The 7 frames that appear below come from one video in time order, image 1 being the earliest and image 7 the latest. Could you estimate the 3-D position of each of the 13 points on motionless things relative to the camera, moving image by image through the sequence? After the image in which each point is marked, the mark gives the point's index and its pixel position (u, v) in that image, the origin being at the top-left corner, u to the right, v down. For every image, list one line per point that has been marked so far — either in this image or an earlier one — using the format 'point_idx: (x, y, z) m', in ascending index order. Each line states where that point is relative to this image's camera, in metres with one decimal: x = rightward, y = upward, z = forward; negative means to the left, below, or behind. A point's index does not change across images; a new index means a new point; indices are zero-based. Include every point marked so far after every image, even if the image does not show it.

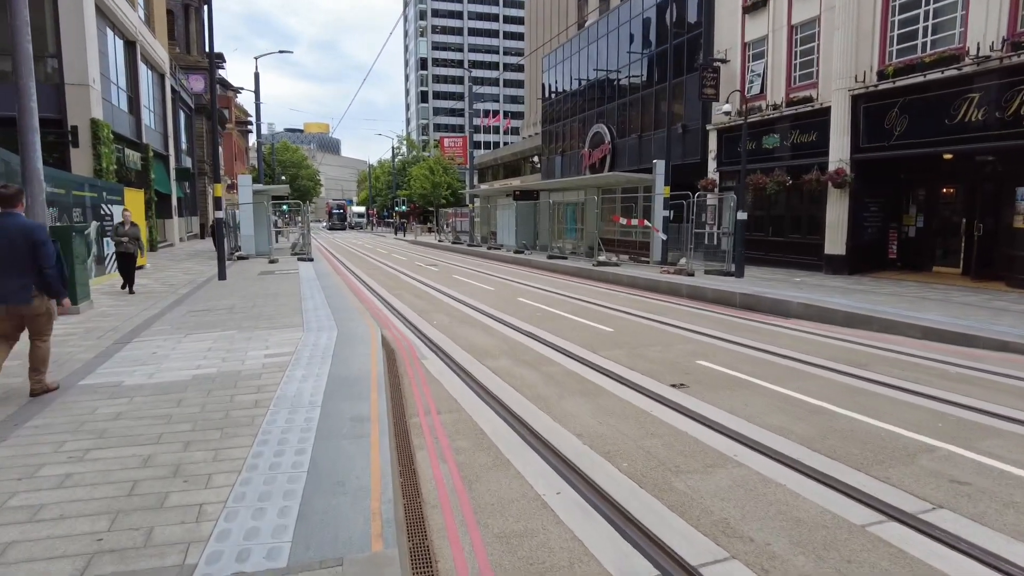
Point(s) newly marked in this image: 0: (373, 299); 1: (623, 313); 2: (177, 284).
0: (-2.7, -0.2, +12.4) m
1: (+1.9, -0.5, +10.8) m
2: (-7.6, +0.1, +14.7) m
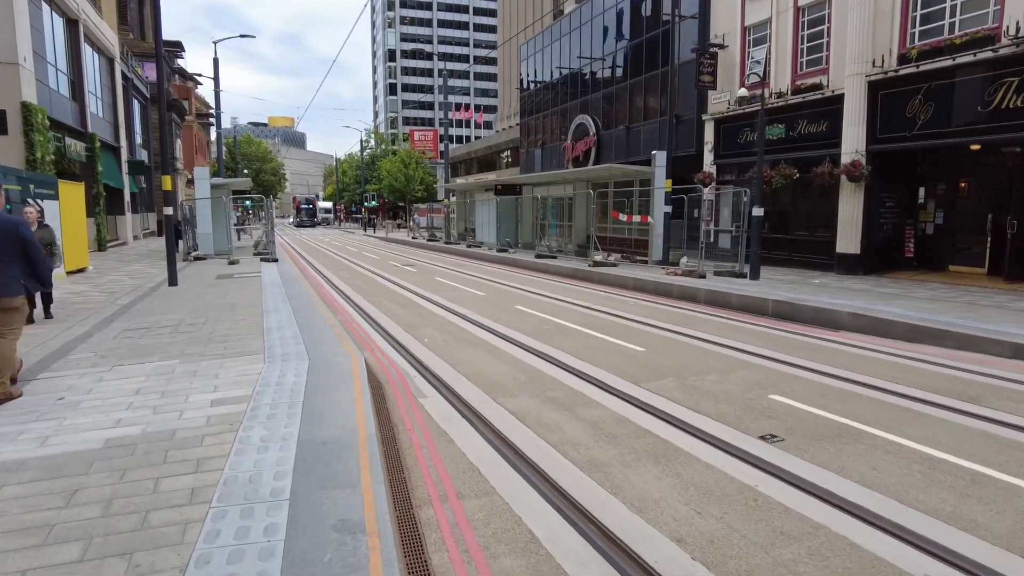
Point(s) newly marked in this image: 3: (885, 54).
0: (-2.7, -0.4, +10.7) m
1: (+2.0, -0.6, +9.2) m
2: (-7.7, -0.1, +12.7) m
3: (+8.8, +5.5, +15.4) m
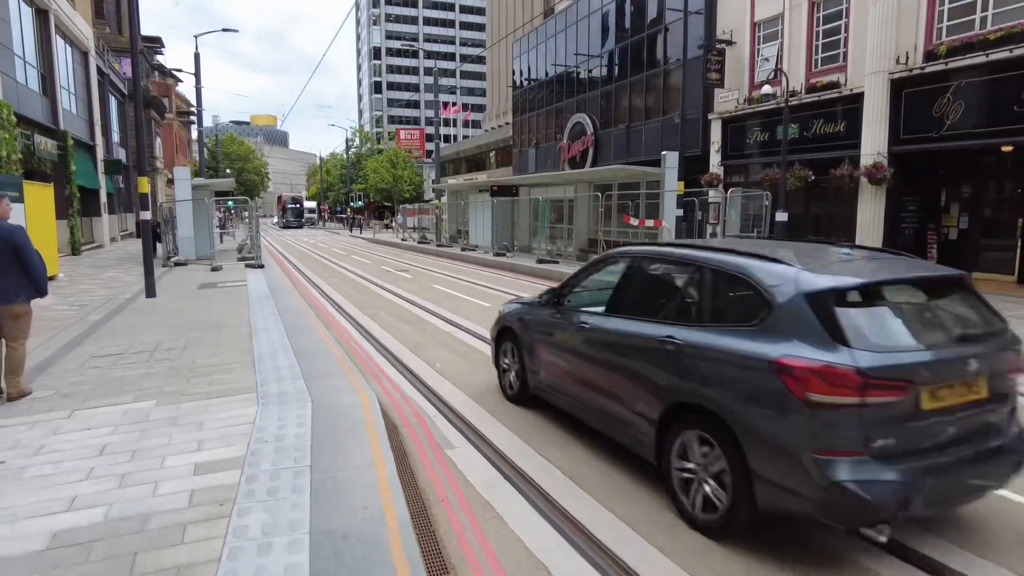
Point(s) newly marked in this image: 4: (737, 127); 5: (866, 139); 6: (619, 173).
0: (-2.5, -0.6, +9.6) m
1: (+2.2, -0.8, +8.3) m
2: (-7.5, -0.3, +11.6) m
3: (+8.9, +5.3, +14.6) m
4: (+6.7, +4.8, +19.5) m
5: (+8.4, +3.5, +15.5) m
6: (+3.1, +3.3, +18.6) m
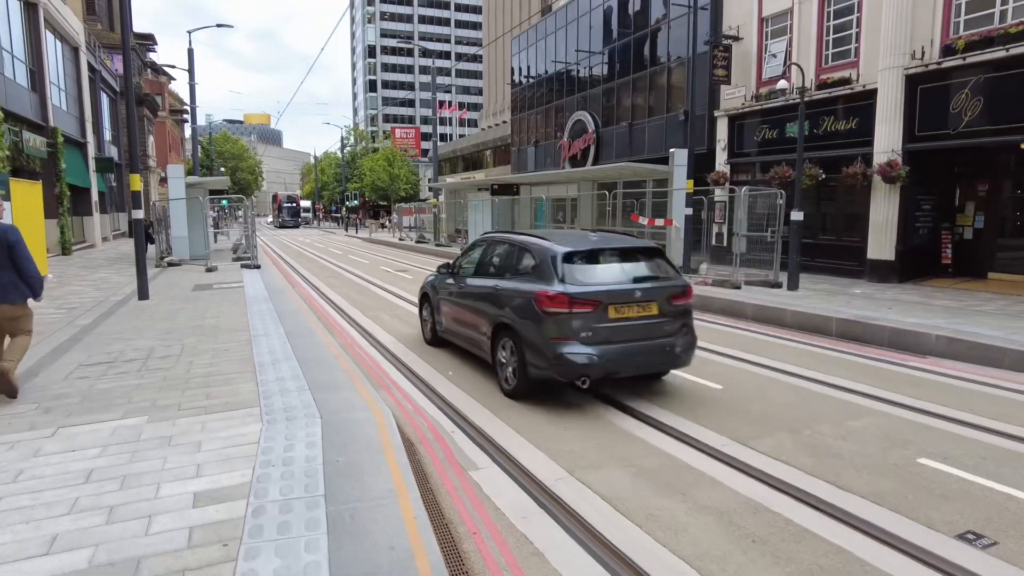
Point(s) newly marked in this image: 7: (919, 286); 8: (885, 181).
0: (-2.3, -0.6, +9.2) m
1: (+2.4, -0.8, +7.9) m
2: (-7.4, -0.3, +11.1) m
3: (+9.0, +5.3, +14.2) m
4: (+6.8, +4.8, +19.2) m
5: (+8.5, +3.5, +15.1) m
6: (+3.2, +3.3, +18.2) m
7: (+9.3, +0.1, +14.9) m
8: (+8.5, +2.4, +14.8) m
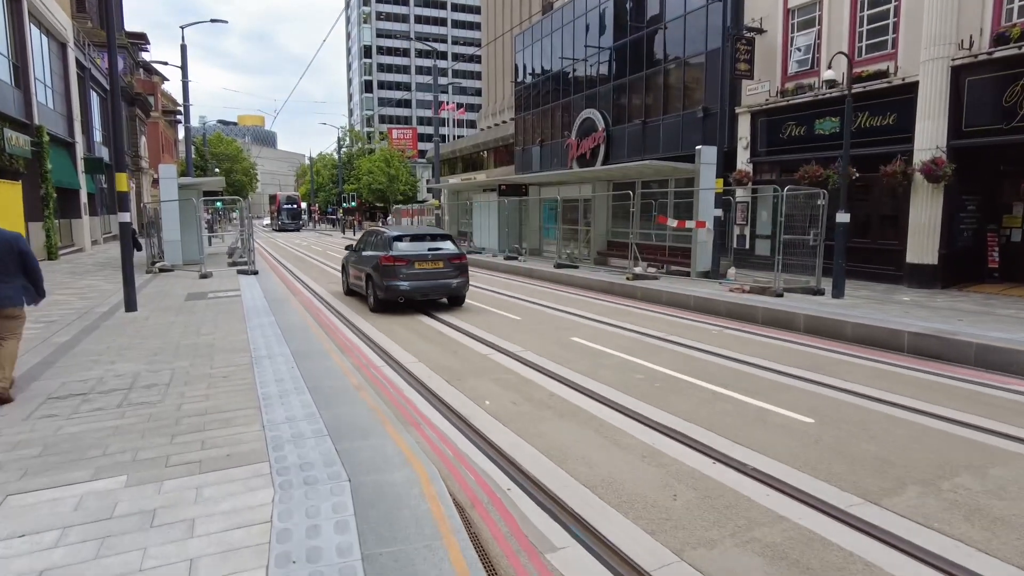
0: (-1.9, -0.8, +8.1) m
1: (+2.9, -1.0, +6.9) m
2: (-7.0, -0.5, +10.0) m
3: (+9.4, +5.2, +13.3) m
4: (+7.2, +4.7, +18.2) m
5: (+8.9, +3.4, +14.1) m
6: (+3.5, +3.1, +17.2) m
7: (+9.7, -0.1, +14.0) m
8: (+8.8, +2.3, +13.8) m
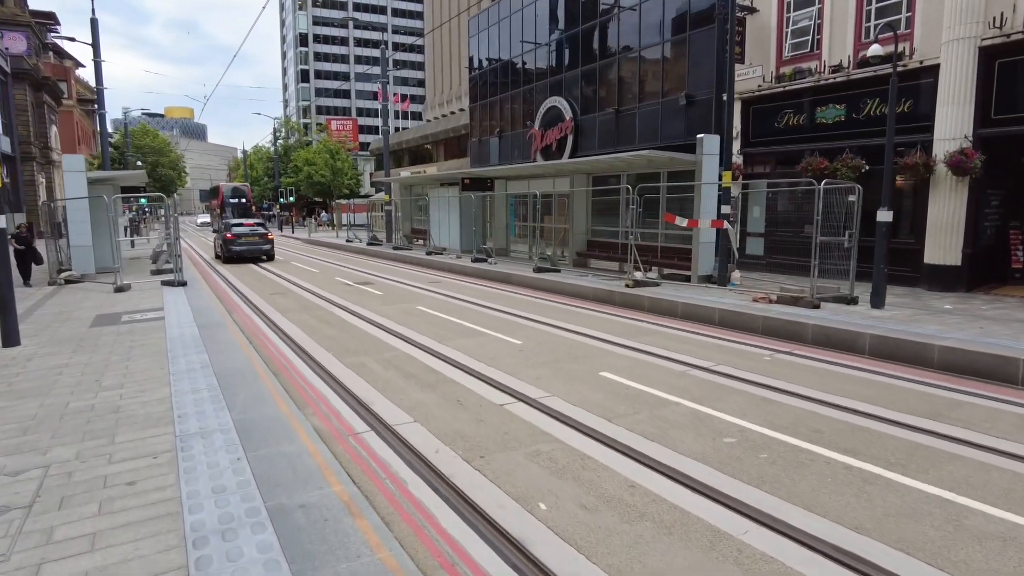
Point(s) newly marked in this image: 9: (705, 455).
0: (-1.6, -1.1, +5.9) m
1: (+3.2, -1.2, +5.1) m
2: (-6.9, -0.8, +7.3) m
3: (+9.1, +5.1, +12.0) m
4: (+6.4, +4.6, +16.7) m
5: (+8.5, +3.3, +12.8) m
6: (+2.9, +3.0, +15.4) m
7: (+9.4, -0.1, +12.8) m
8: (+8.5, +2.2, +12.5) m
9: (+1.4, -1.3, +4.9) m
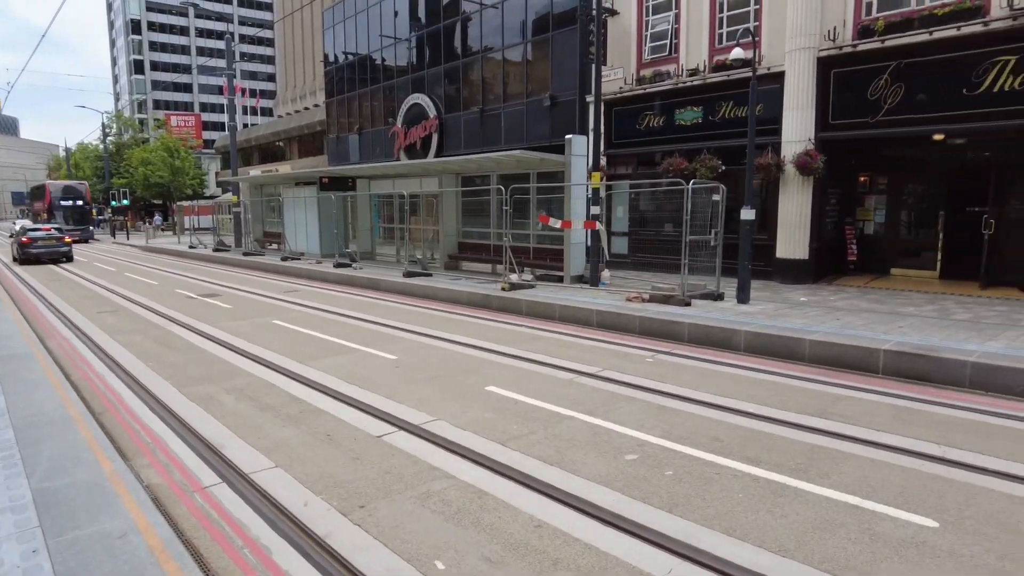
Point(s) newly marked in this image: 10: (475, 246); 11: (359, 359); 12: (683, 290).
0: (-2.5, -1.2, +4.9) m
1: (+2.4, -1.2, +5.1) m
2: (-8.0, -1.2, +5.2) m
3: (+6.5, +5.3, +13.0) m
4: (+2.9, +4.6, +17.1) m
5: (+5.8, +3.5, +13.7) m
6: (-0.2, +2.9, +15.1) m
7: (+6.8, 0.0, +13.8) m
8: (+5.9, +2.4, +13.4) m
9: (+0.7, -1.3, +4.5) m
10: (-0.9, +1.0, +16.1) m
11: (-1.9, -0.9, +8.0) m
12: (+3.0, 0.0, +11.5) m
